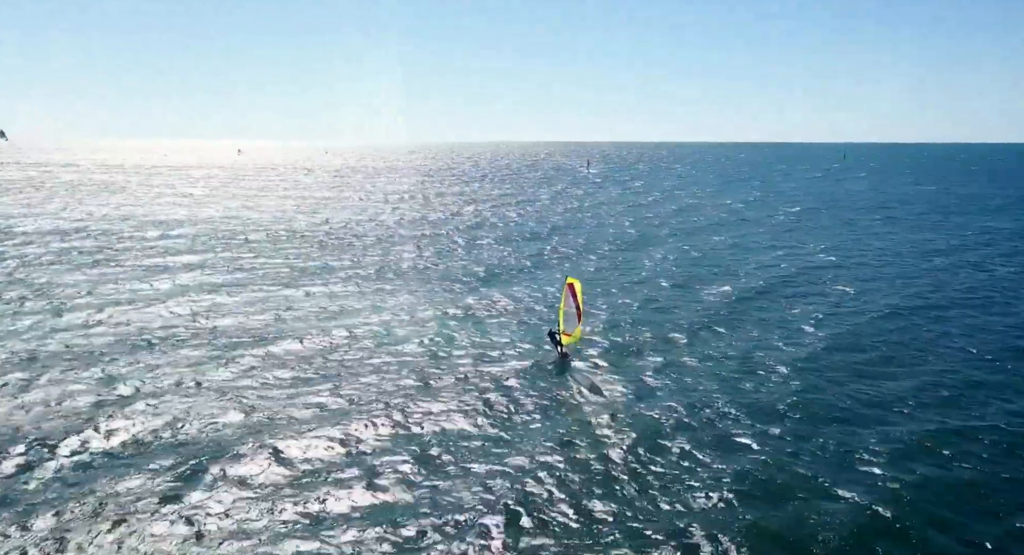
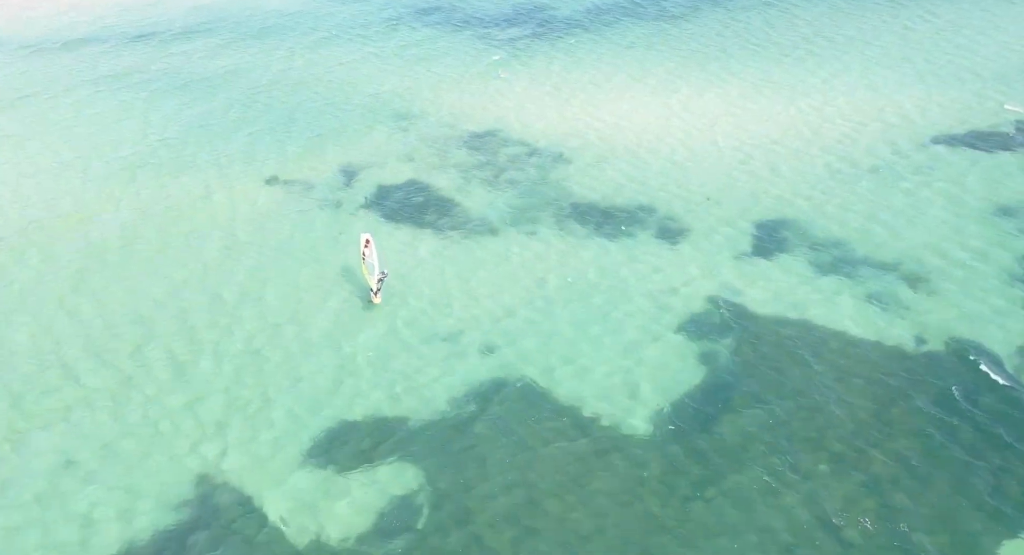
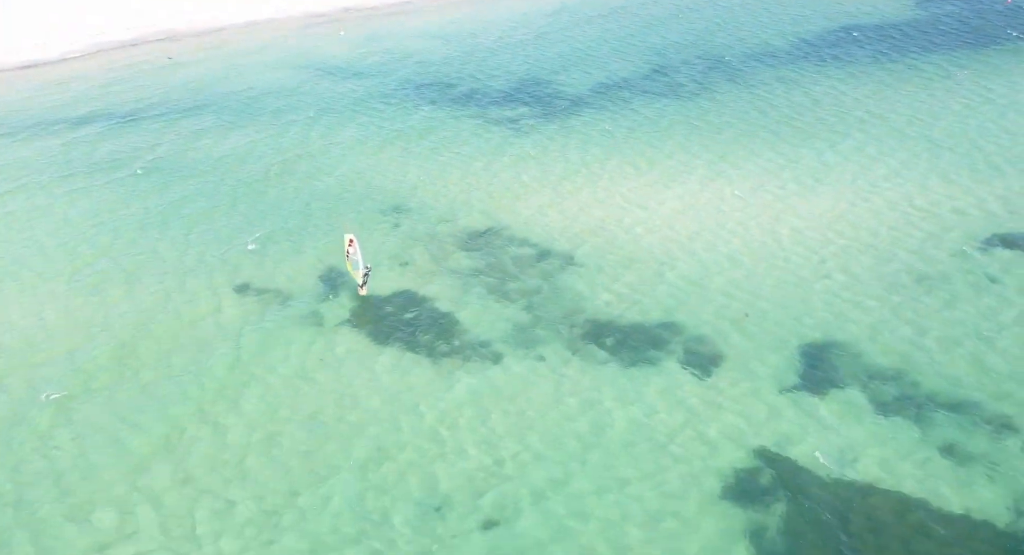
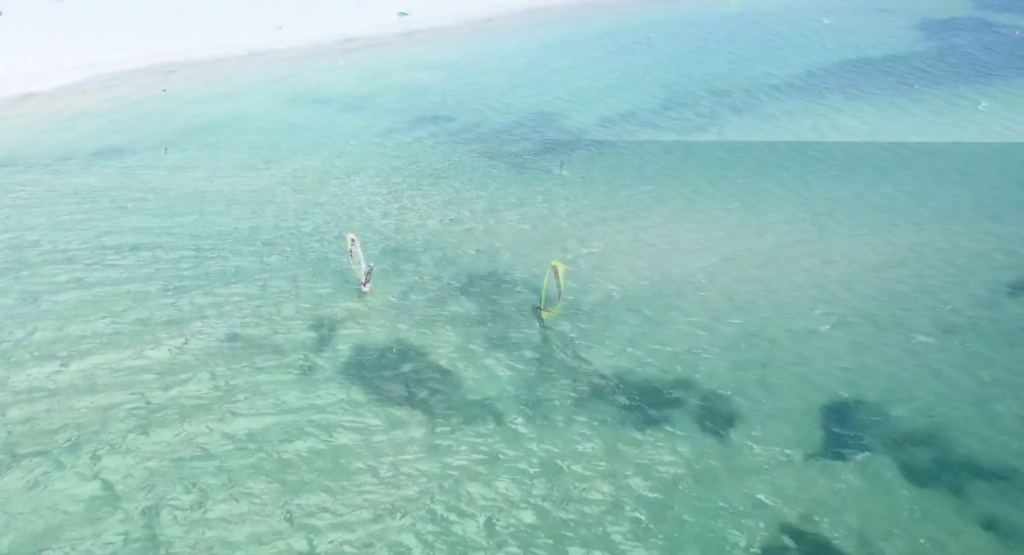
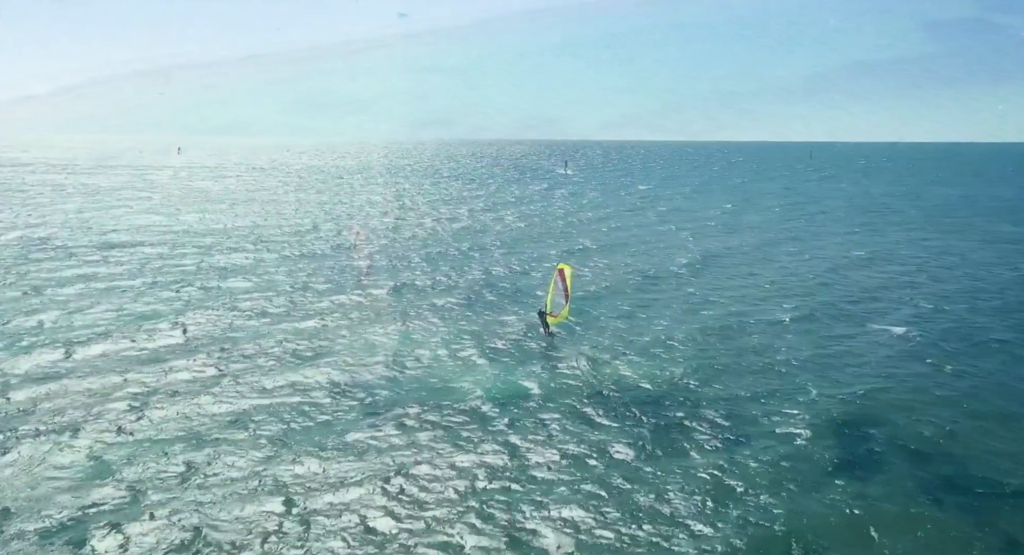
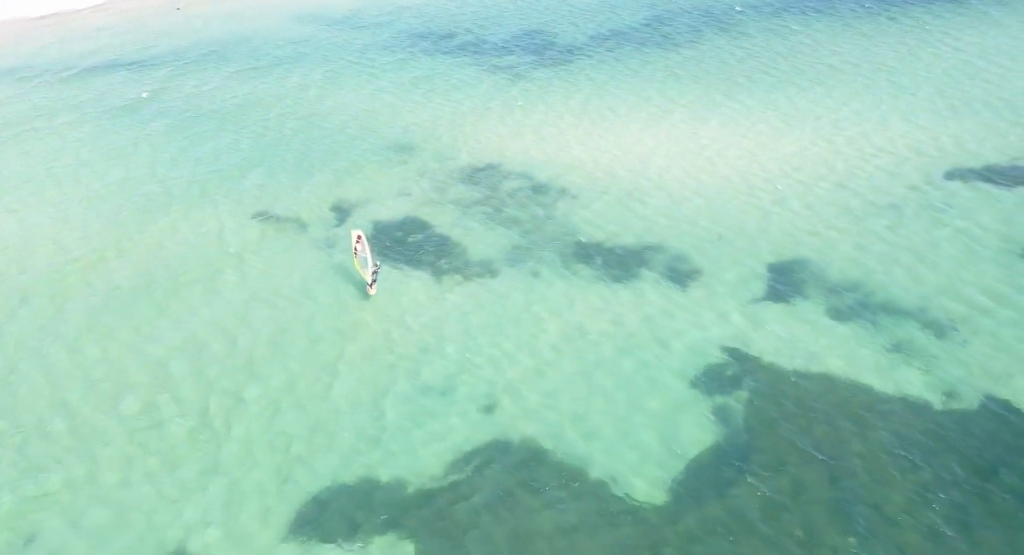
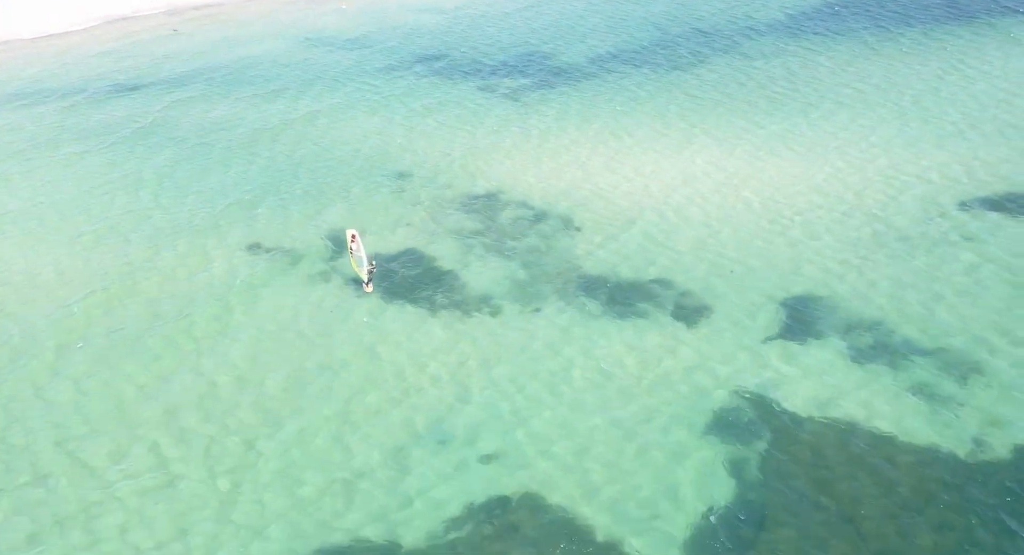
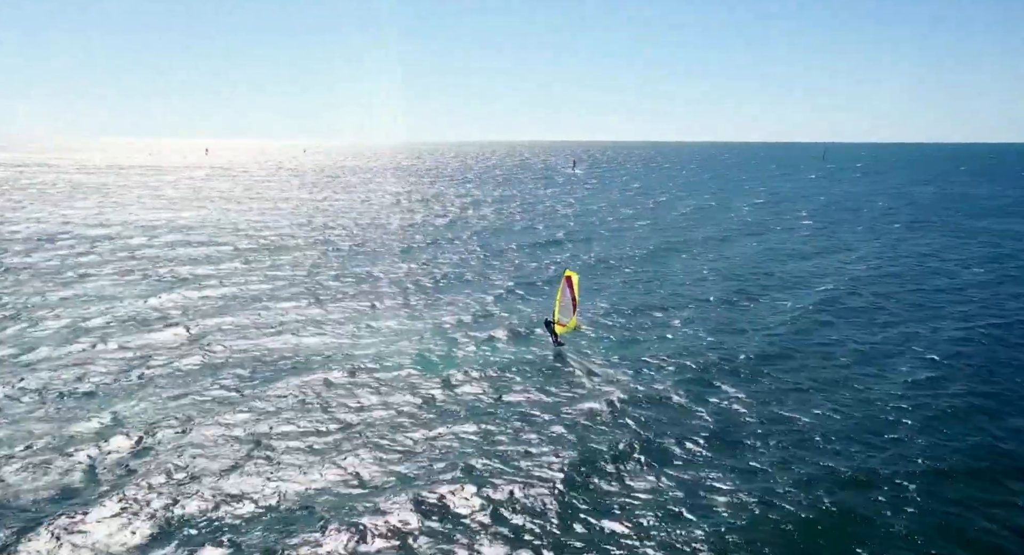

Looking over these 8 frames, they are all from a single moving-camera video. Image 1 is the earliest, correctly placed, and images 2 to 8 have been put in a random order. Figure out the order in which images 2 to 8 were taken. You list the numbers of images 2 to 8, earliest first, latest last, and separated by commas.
8, 5, 4, 3, 7, 6, 2
